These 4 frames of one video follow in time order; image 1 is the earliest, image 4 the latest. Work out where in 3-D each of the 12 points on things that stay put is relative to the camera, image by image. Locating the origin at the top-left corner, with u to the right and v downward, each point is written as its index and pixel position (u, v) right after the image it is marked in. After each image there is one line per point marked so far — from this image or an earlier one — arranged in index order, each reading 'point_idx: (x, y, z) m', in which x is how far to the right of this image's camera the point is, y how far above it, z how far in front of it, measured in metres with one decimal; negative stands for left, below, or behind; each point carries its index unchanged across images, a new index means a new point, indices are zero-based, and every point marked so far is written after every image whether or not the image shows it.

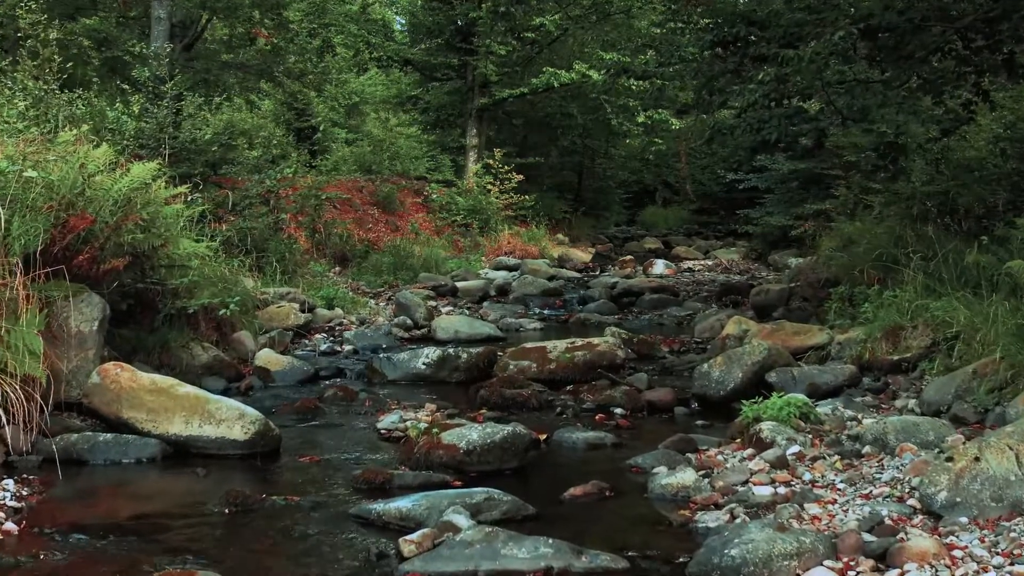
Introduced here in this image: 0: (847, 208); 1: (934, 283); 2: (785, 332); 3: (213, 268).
0: (+6.3, +1.5, +14.7) m
1: (+4.1, 0.0, +7.5) m
2: (+2.9, -0.5, +8.2) m
3: (-3.2, +0.2, +8.3) m
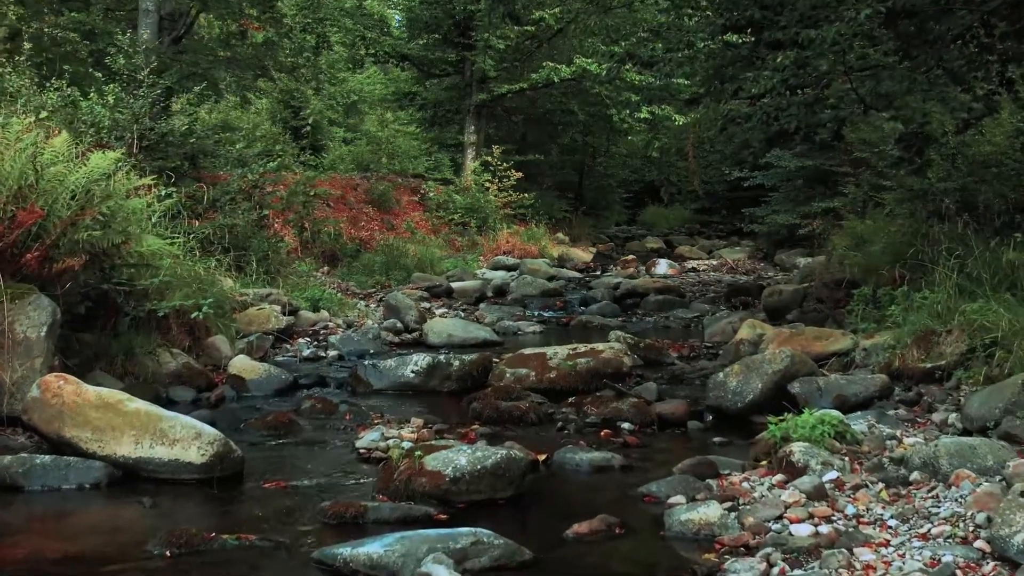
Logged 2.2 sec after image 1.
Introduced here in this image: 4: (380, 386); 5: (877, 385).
0: (+6.3, +1.5, +14.1) m
1: (+4.0, 0.0, +6.9) m
2: (+2.8, -0.5, +7.5) m
3: (-3.2, +0.2, +7.6) m
4: (-1.1, -0.9, +6.8) m
5: (+2.8, -0.7, +6.0) m
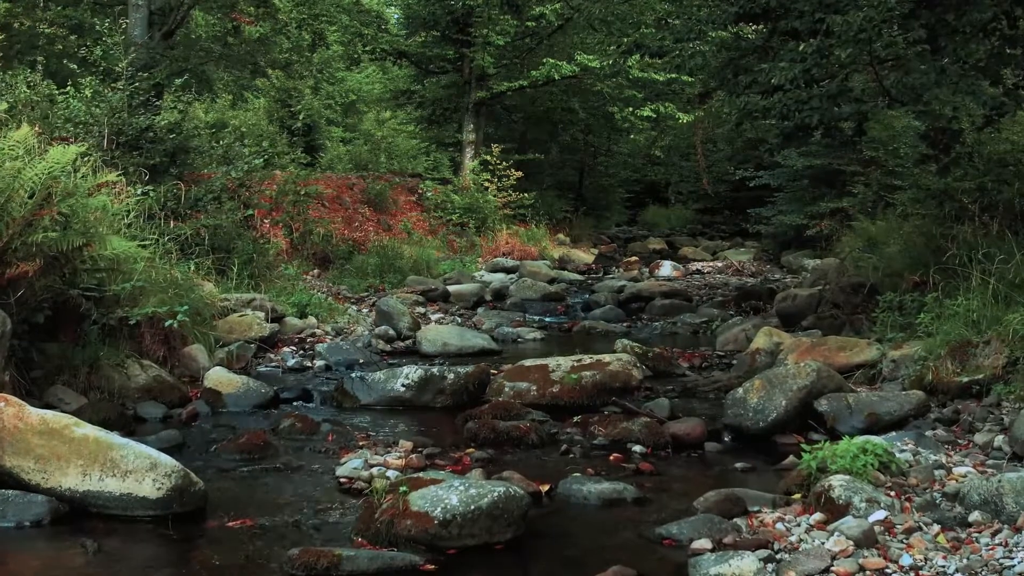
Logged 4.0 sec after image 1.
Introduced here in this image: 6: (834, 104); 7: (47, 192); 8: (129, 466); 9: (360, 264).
0: (+6.3, +1.4, +13.6) m
1: (+4.0, 0.0, +6.4) m
2: (+2.8, -0.5, +7.0) m
3: (-3.2, +0.2, +7.1) m
4: (-1.2, -0.9, +6.2) m
5: (+2.8, -0.8, +5.4) m
6: (+2.8, +1.6, +6.8) m
7: (-3.4, +0.7, +5.7) m
8: (-1.9, -0.9, +3.9) m
9: (-2.4, +0.4, +12.5) m
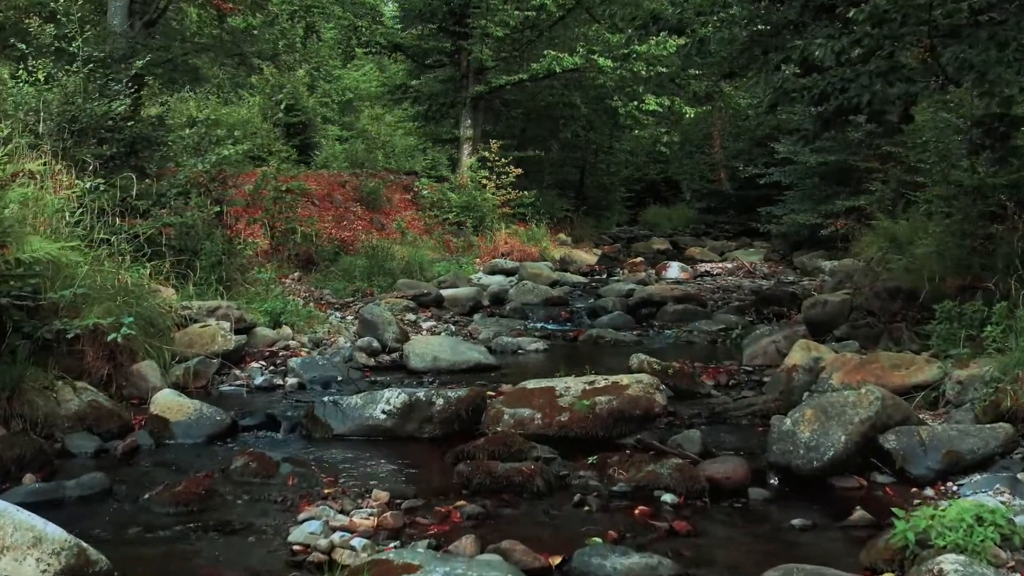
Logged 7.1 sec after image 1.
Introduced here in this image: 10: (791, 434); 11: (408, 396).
0: (+6.3, +1.4, +12.6) m
1: (+4.0, -0.1, +5.4) m
2: (+2.8, -0.6, +6.1) m
3: (-3.2, +0.1, +6.1) m
4: (-1.2, -1.0, +5.3) m
5: (+2.8, -0.9, +4.5) m
6: (+2.8, +1.6, +5.9) m
7: (-3.4, +0.6, +4.7) m
8: (-1.9, -1.0, +3.0) m
9: (-2.5, +0.3, +11.5) m
10: (+1.7, -0.9, +4.6) m
11: (-0.7, -0.7, +5.3) m
